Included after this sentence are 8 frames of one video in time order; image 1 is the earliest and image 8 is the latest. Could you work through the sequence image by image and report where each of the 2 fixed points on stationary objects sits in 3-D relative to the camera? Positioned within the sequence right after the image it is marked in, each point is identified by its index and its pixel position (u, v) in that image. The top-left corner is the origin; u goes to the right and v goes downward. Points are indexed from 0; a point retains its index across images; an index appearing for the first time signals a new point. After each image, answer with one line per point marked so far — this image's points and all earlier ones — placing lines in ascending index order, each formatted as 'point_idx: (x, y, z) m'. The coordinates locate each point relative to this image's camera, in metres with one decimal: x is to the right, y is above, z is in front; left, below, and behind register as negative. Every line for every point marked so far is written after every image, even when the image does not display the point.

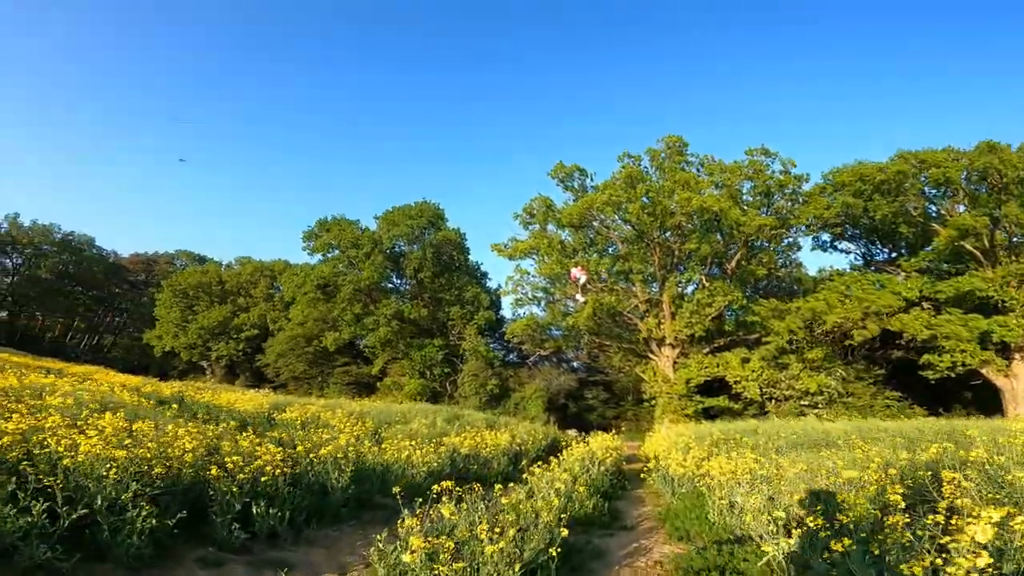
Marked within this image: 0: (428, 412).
0: (-2.5, -3.7, +16.1) m
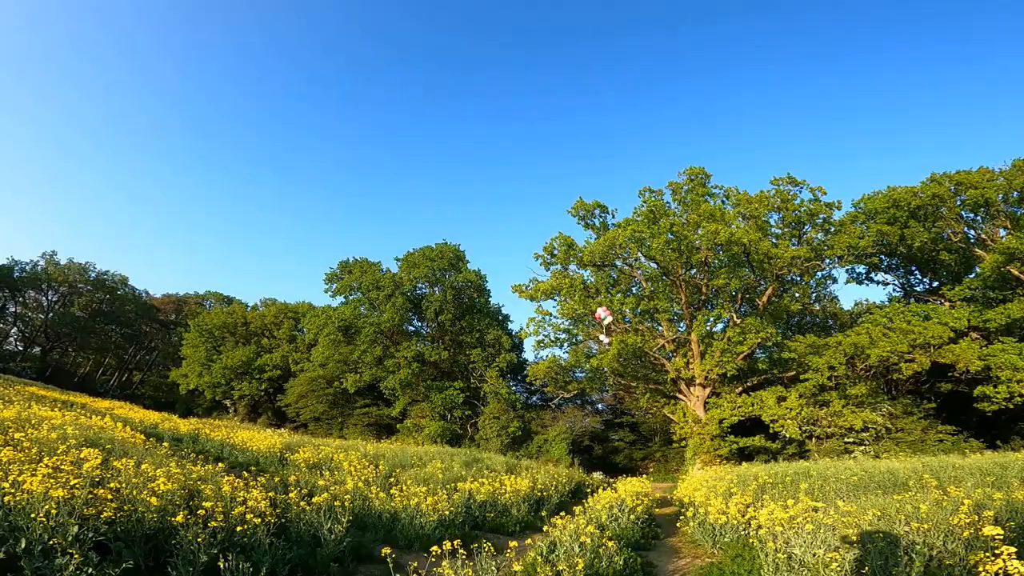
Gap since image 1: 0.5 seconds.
0: (-1.9, -4.7, +15.3) m
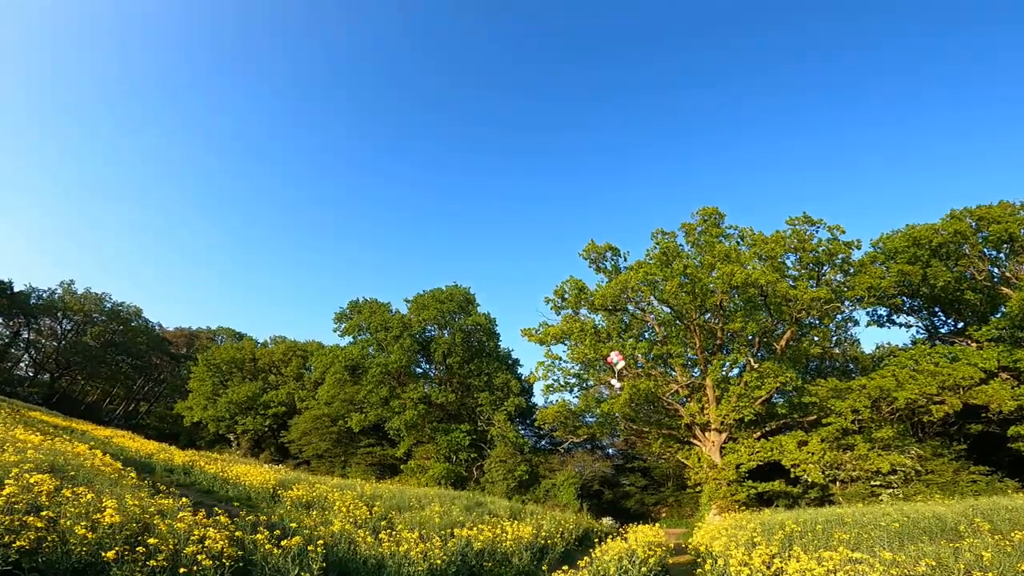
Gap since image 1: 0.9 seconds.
0: (-1.7, -5.5, +14.5) m
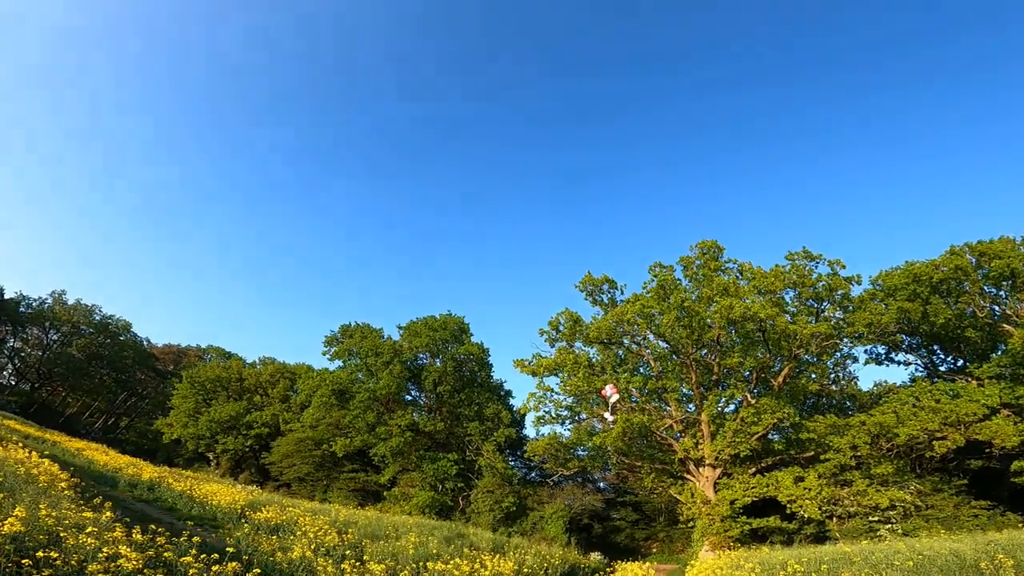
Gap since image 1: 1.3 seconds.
0: (-2.2, -6.0, +13.7) m
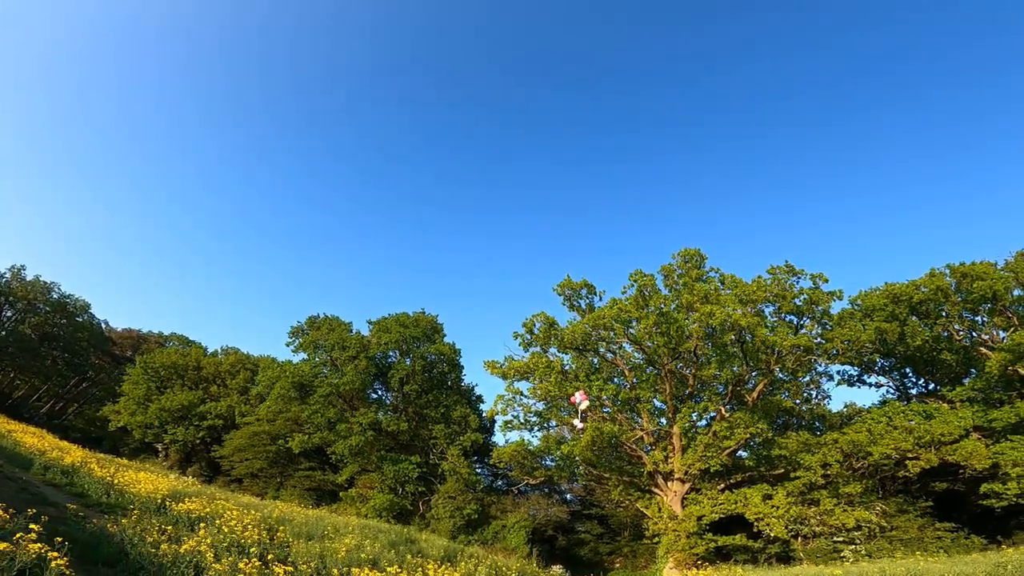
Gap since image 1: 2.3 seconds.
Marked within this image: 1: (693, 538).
0: (-3.2, -5.6, +12.7) m
1: (+6.6, -9.1, +19.7) m
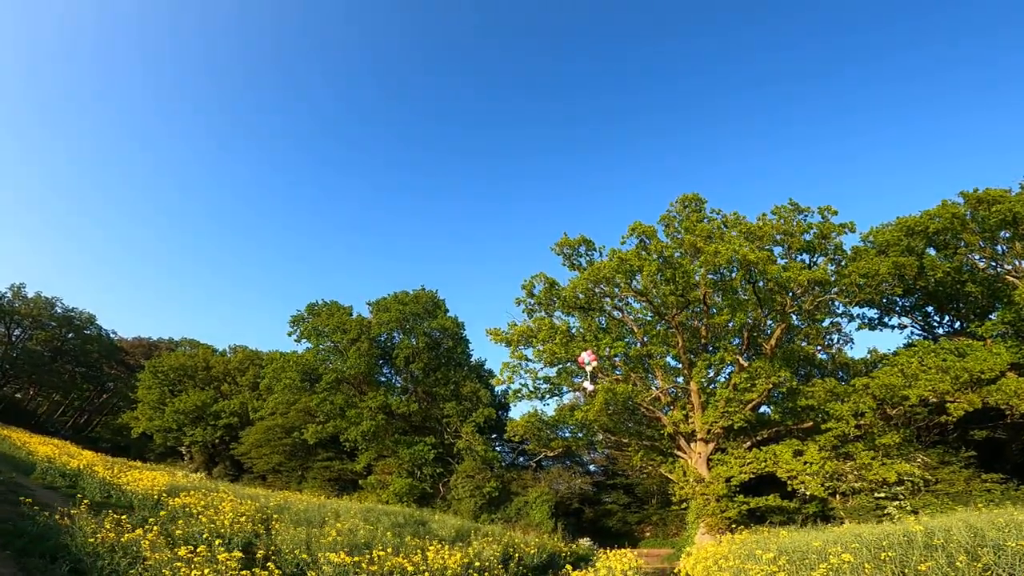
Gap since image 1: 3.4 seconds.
0: (-2.8, -5.0, +12.0) m
1: (+7.4, -7.4, +18.9) m
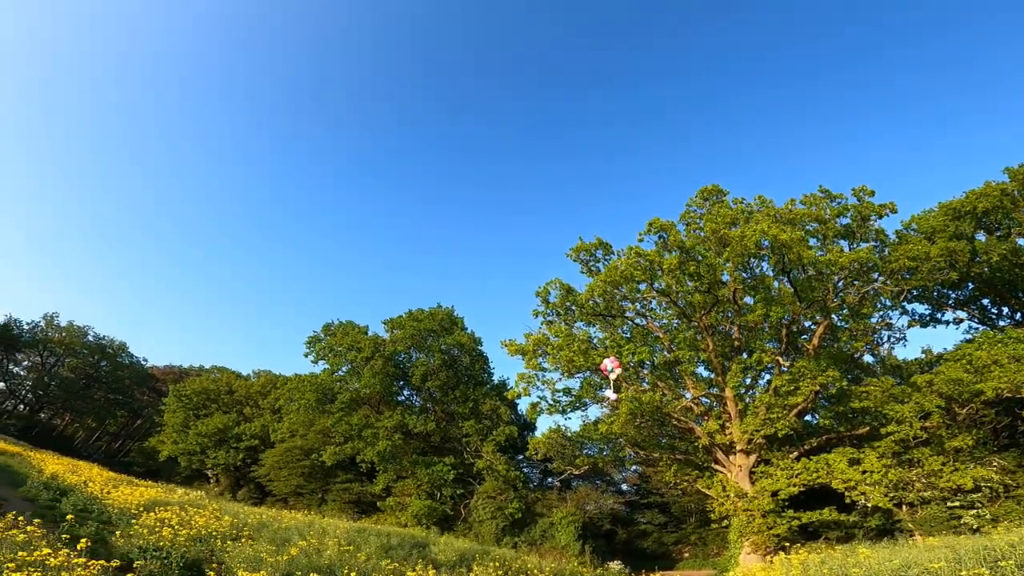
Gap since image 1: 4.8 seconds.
0: (-2.6, -4.9, +10.6) m
1: (+8.0, -7.2, +16.9) m
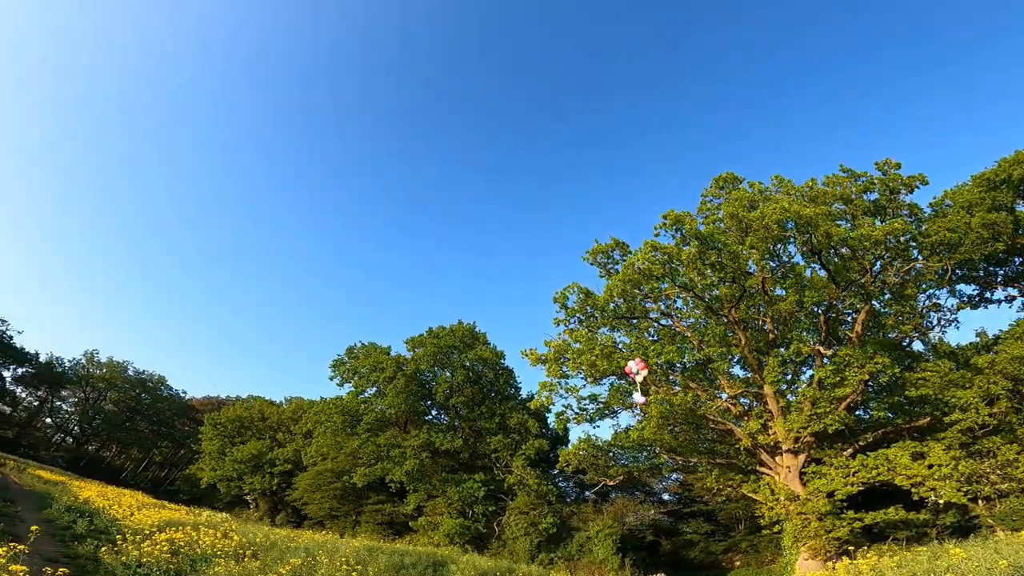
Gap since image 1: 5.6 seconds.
0: (-2.1, -4.8, +9.8) m
1: (+9.0, -6.7, +15.5) m
